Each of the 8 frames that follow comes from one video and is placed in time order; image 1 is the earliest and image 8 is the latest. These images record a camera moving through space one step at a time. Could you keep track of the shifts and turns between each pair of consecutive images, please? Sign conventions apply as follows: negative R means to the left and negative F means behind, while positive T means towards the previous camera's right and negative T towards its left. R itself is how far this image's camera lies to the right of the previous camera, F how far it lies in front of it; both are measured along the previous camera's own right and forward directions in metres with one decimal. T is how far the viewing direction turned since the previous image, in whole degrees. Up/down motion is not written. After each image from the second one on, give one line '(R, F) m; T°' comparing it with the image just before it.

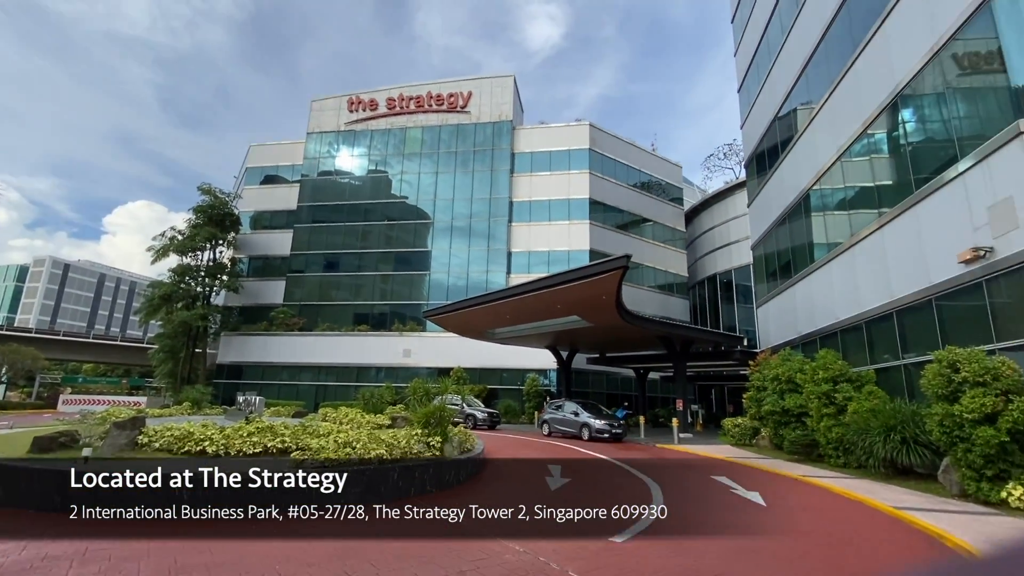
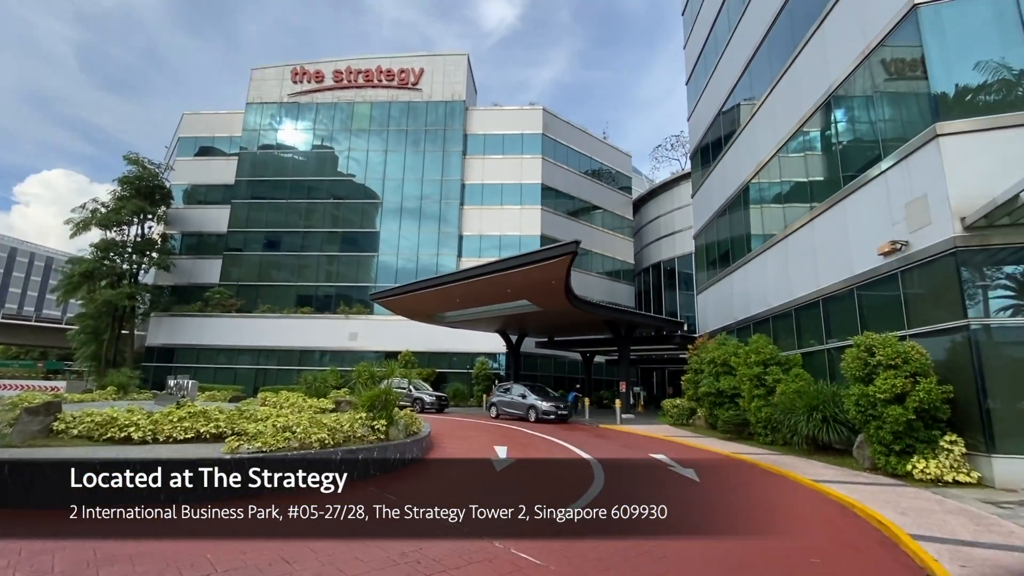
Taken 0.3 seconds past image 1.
(0.0, 0.0) m; +6°
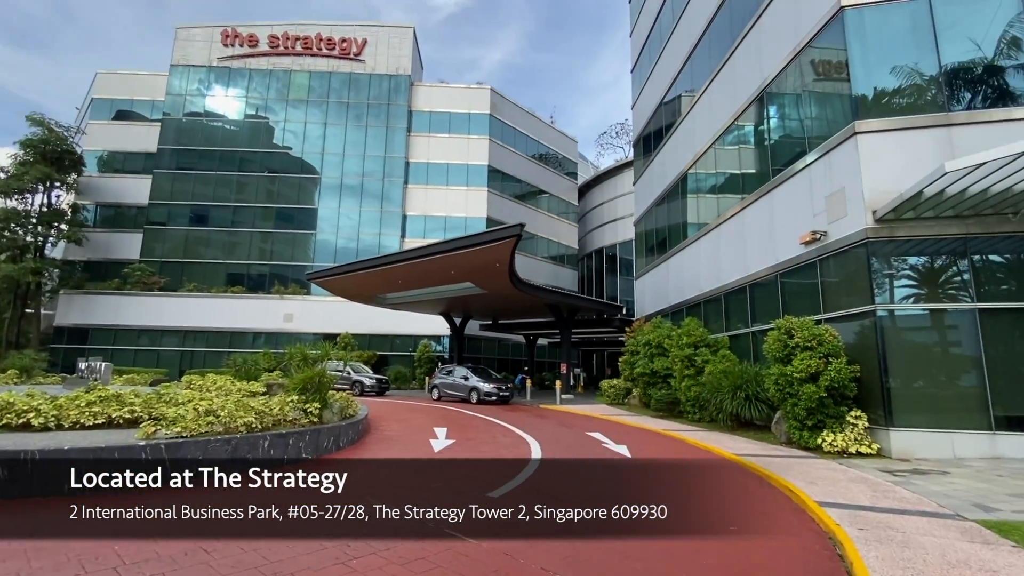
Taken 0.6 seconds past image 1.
(+0.1, +0.1) m; +6°
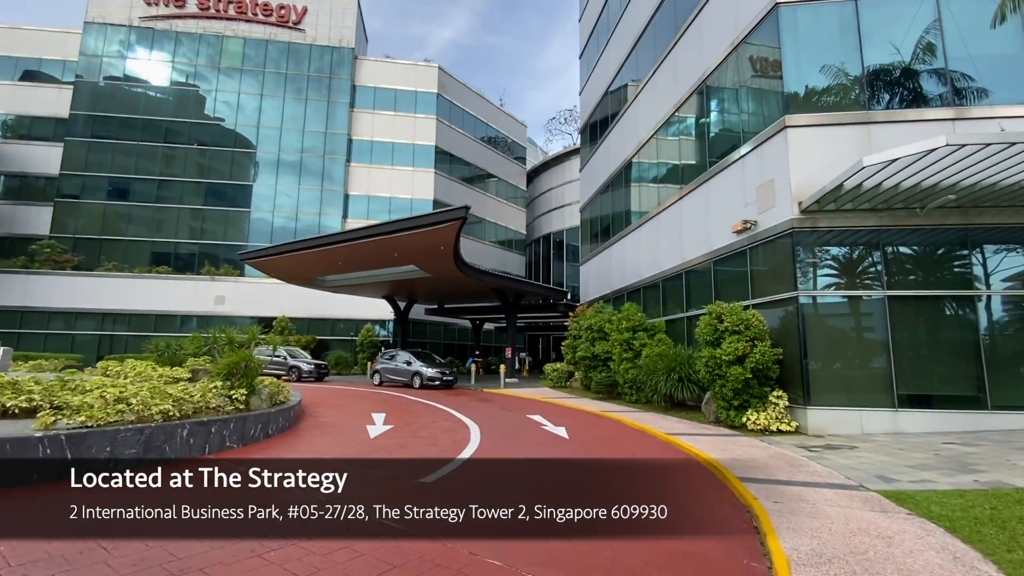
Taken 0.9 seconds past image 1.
(+0.2, +0.1) m; +6°
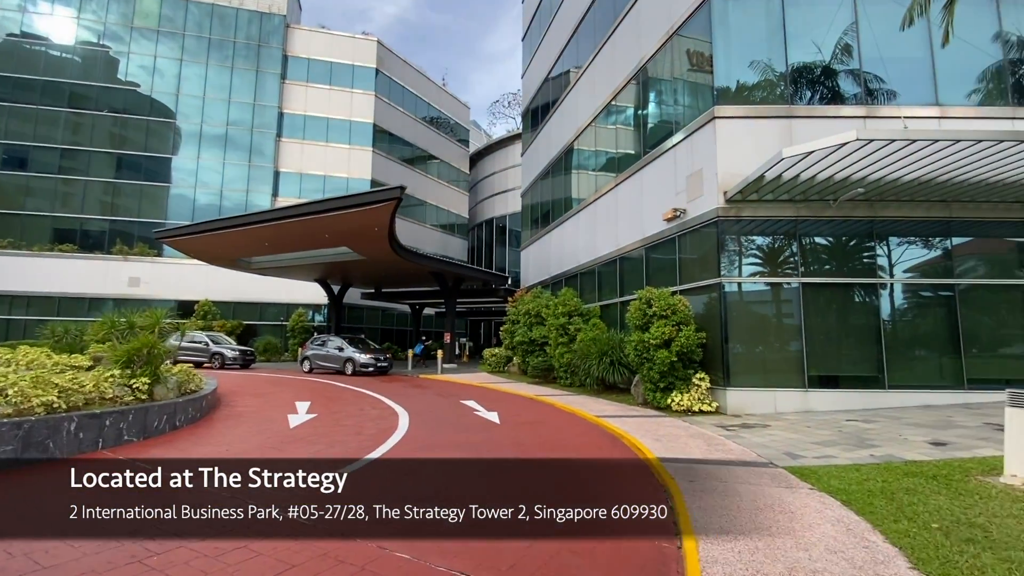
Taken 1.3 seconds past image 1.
(+0.3, +0.2) m; +6°
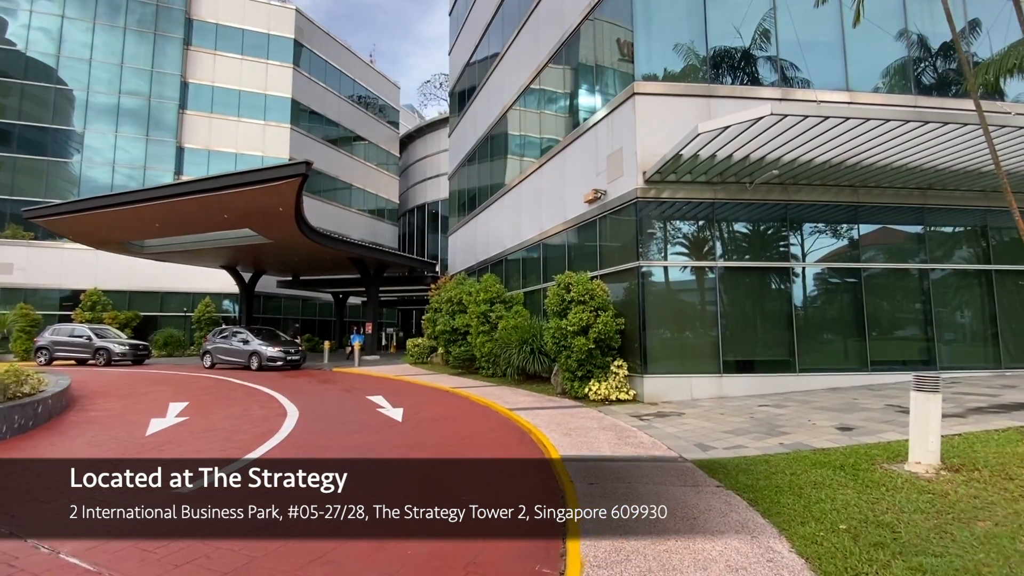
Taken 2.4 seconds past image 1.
(+0.7, +0.8) m; +7°
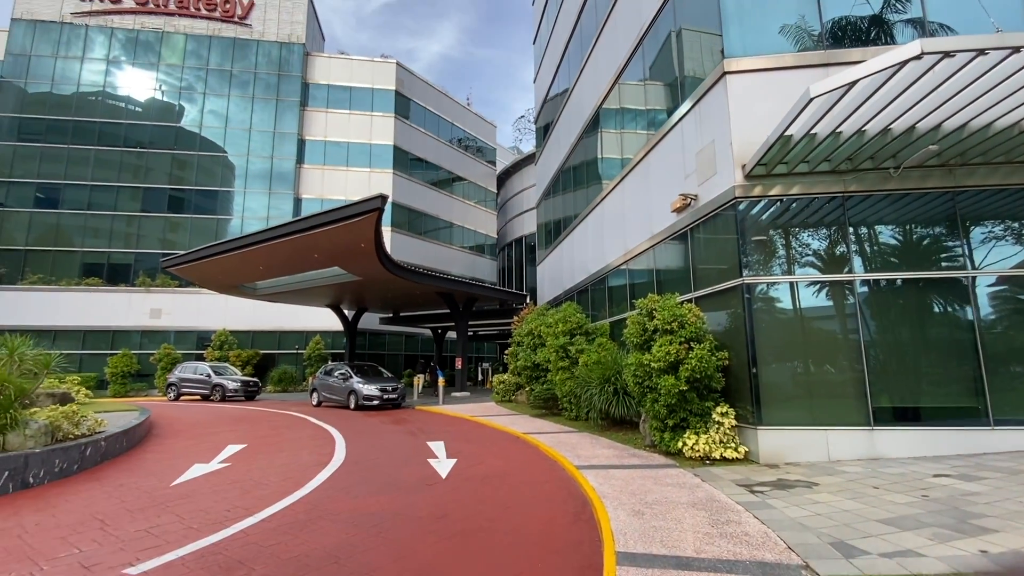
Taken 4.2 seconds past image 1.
(+0.7, +1.7) m; -12°
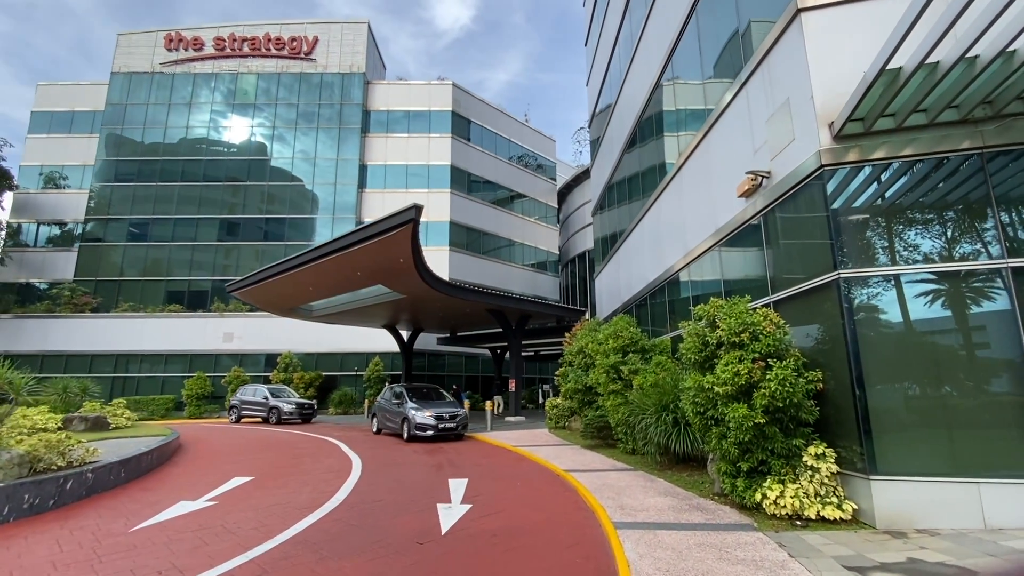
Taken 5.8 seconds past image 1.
(+0.7, +1.6) m; -8°
